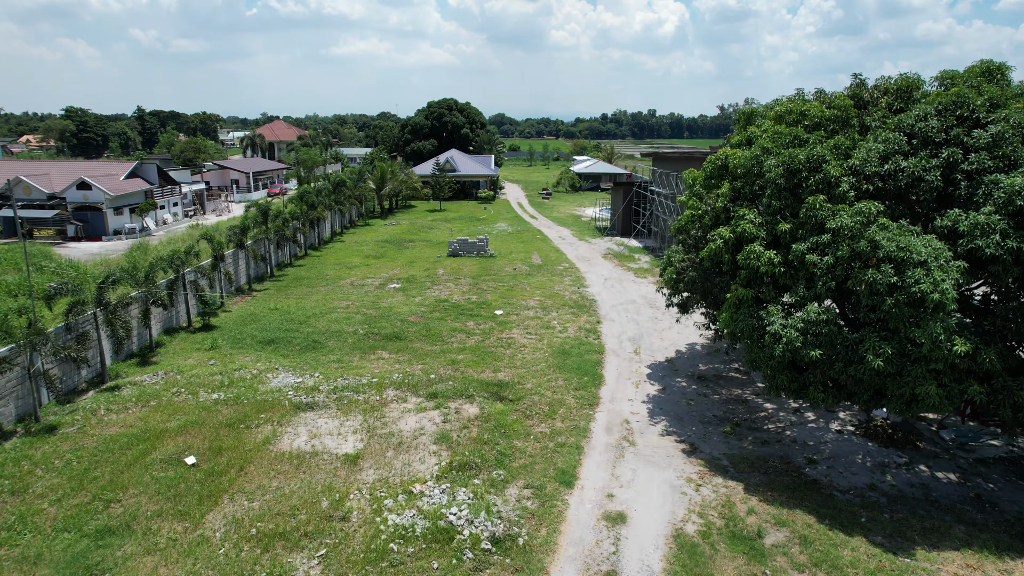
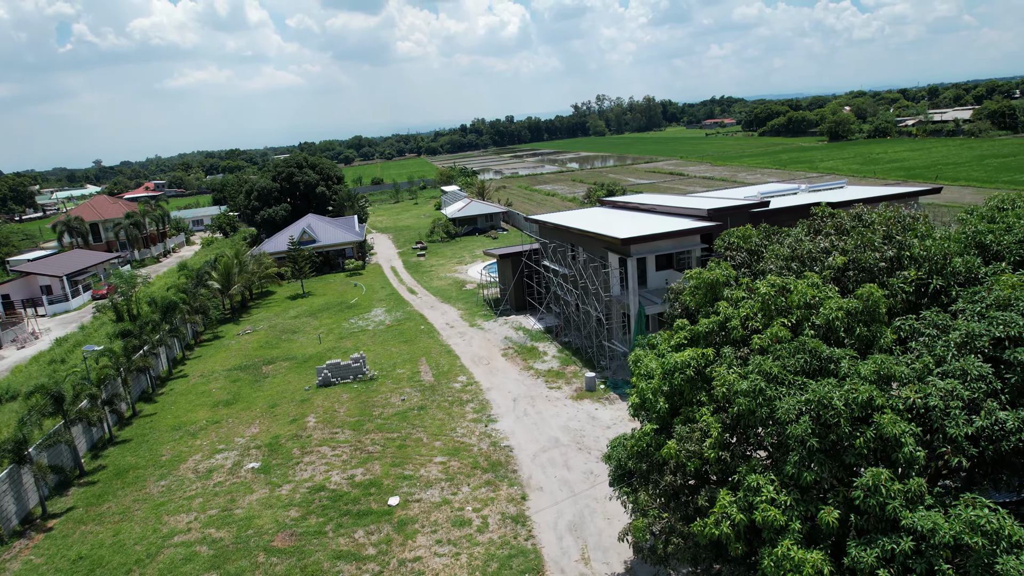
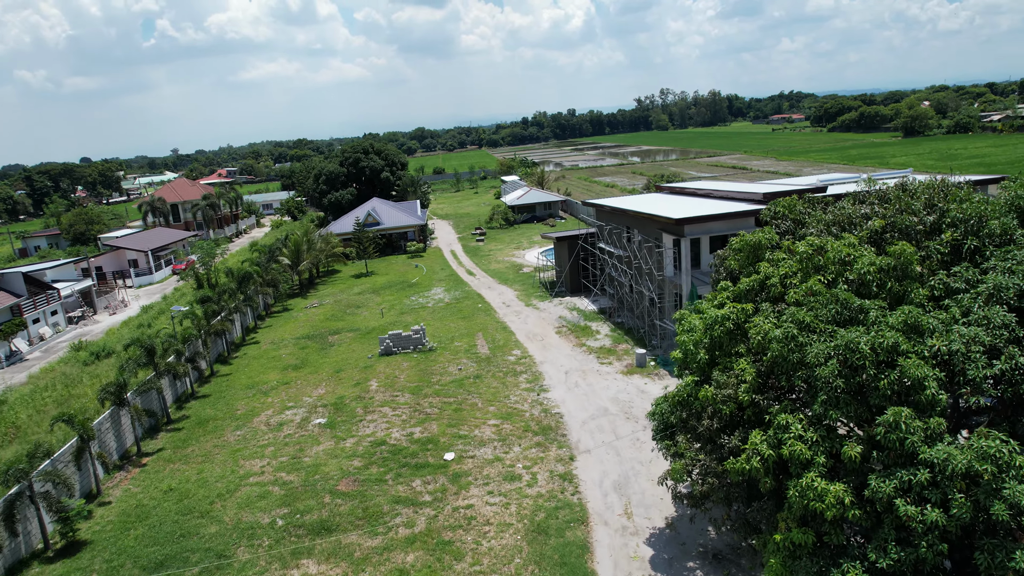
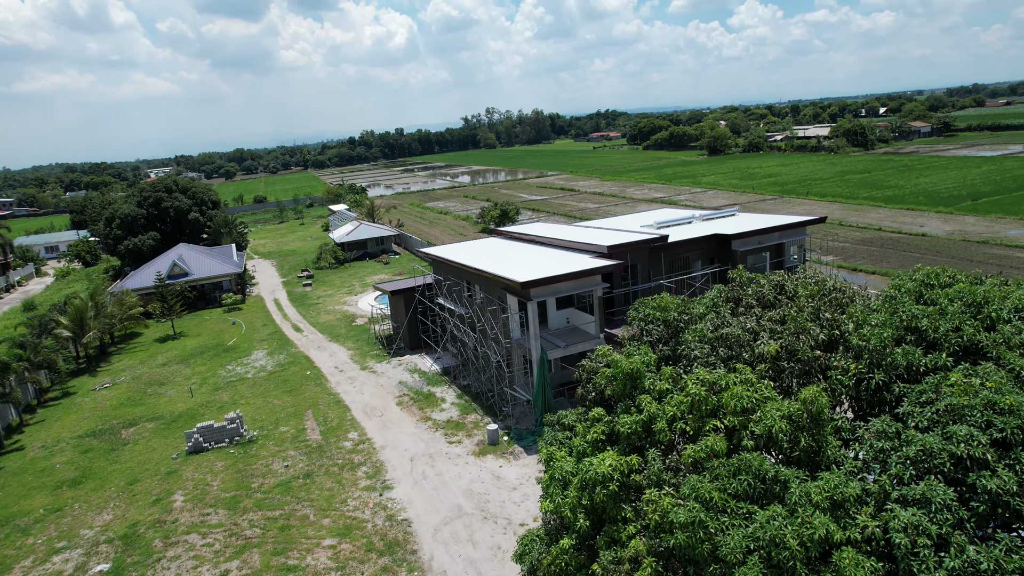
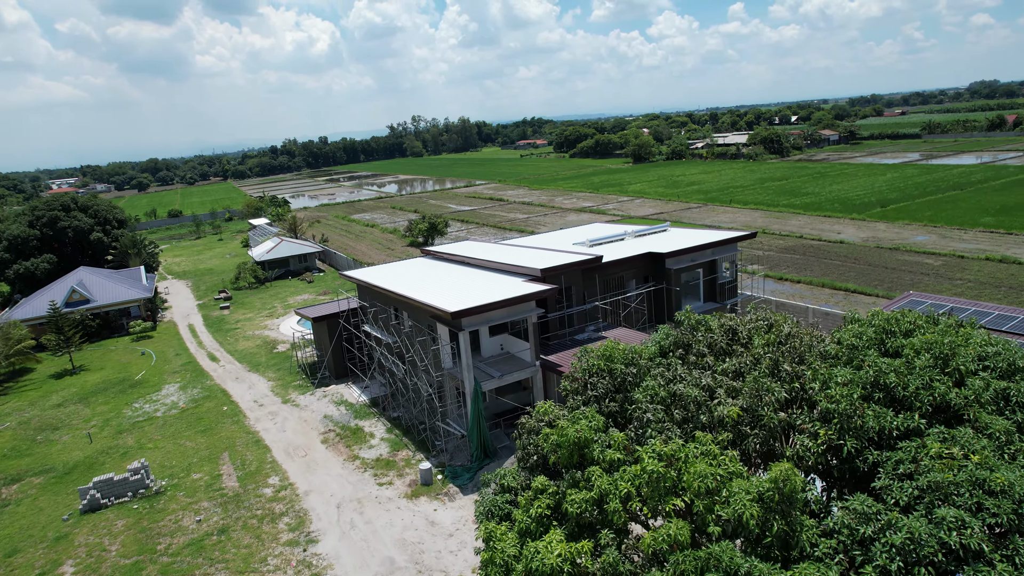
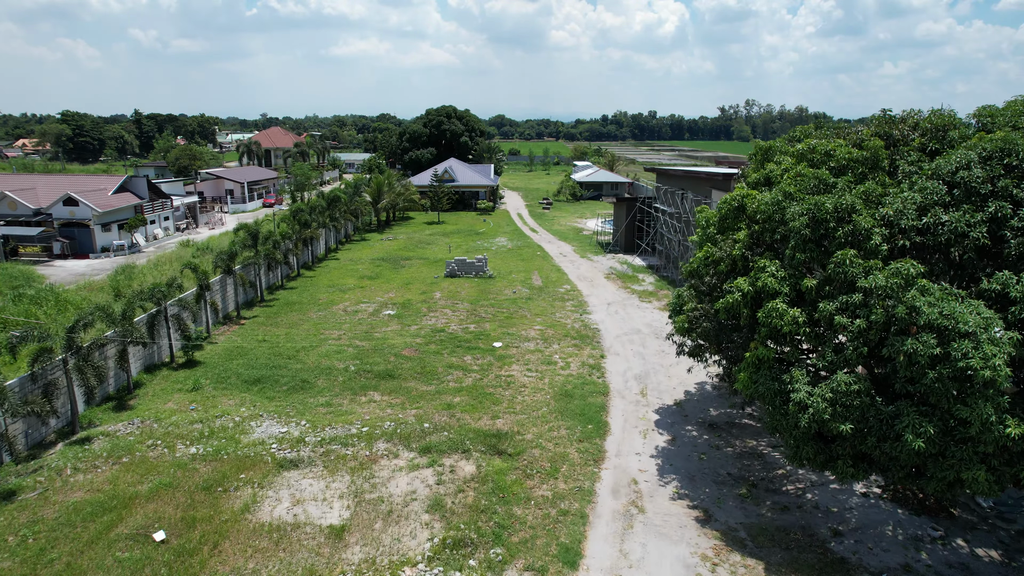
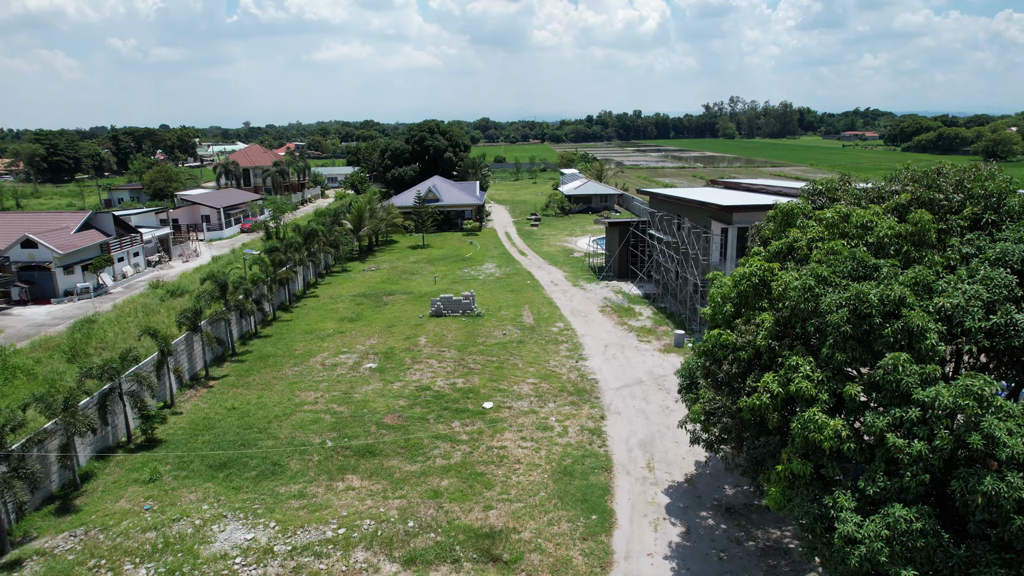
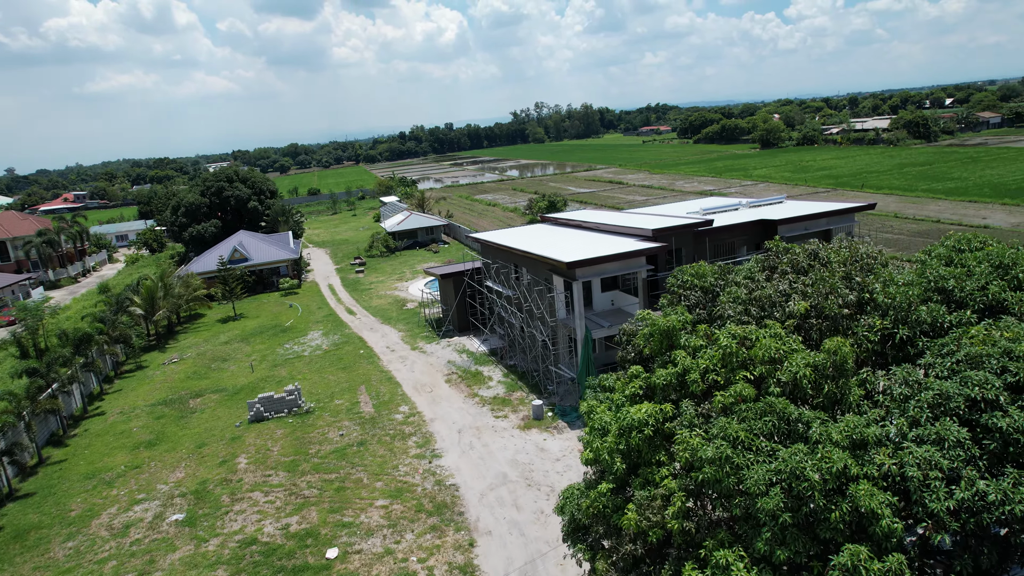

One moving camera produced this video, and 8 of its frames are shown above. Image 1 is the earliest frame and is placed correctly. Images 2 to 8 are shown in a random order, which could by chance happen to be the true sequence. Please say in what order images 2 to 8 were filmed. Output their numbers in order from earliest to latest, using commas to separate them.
6, 7, 3, 2, 8, 4, 5
